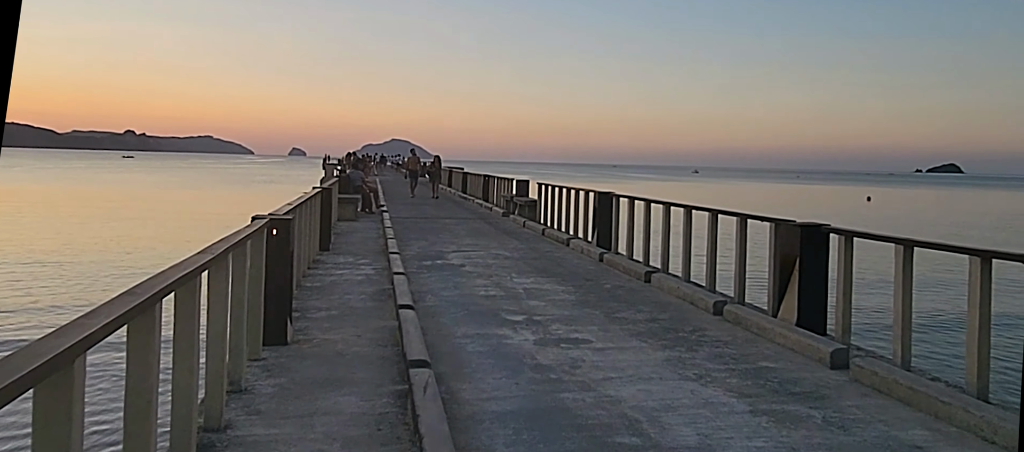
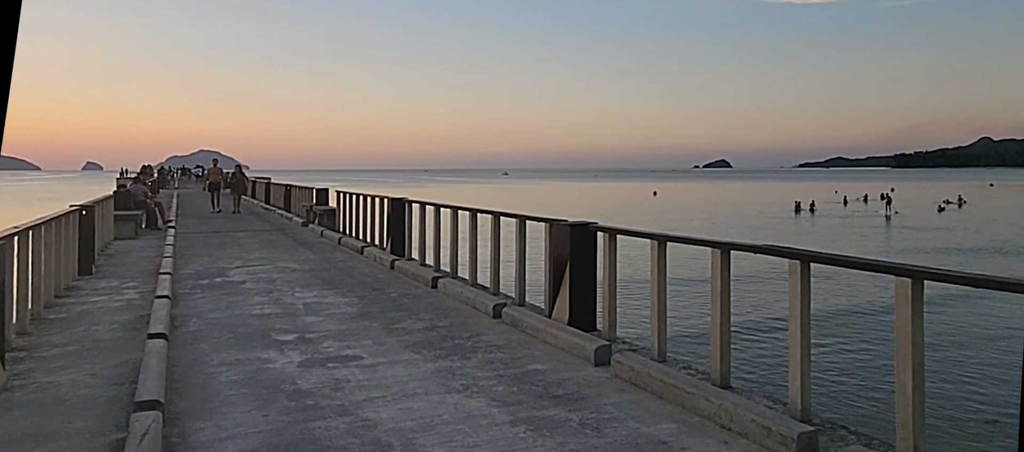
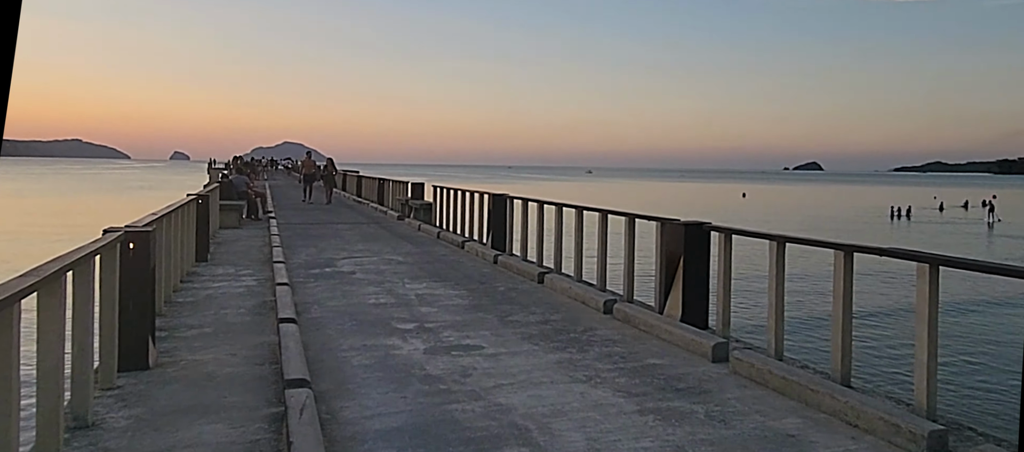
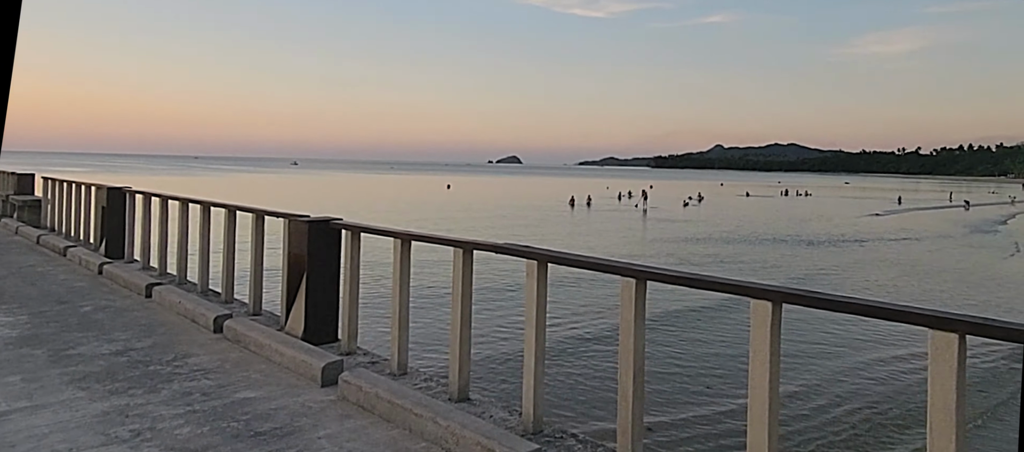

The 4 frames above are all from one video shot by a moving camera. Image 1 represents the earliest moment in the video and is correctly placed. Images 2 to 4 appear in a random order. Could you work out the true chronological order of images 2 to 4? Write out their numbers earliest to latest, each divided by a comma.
3, 2, 4
